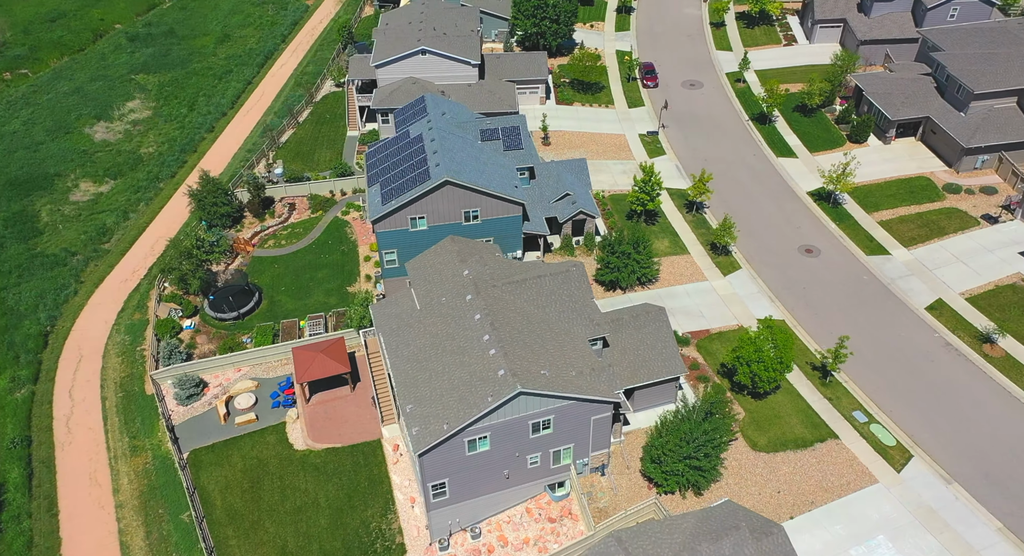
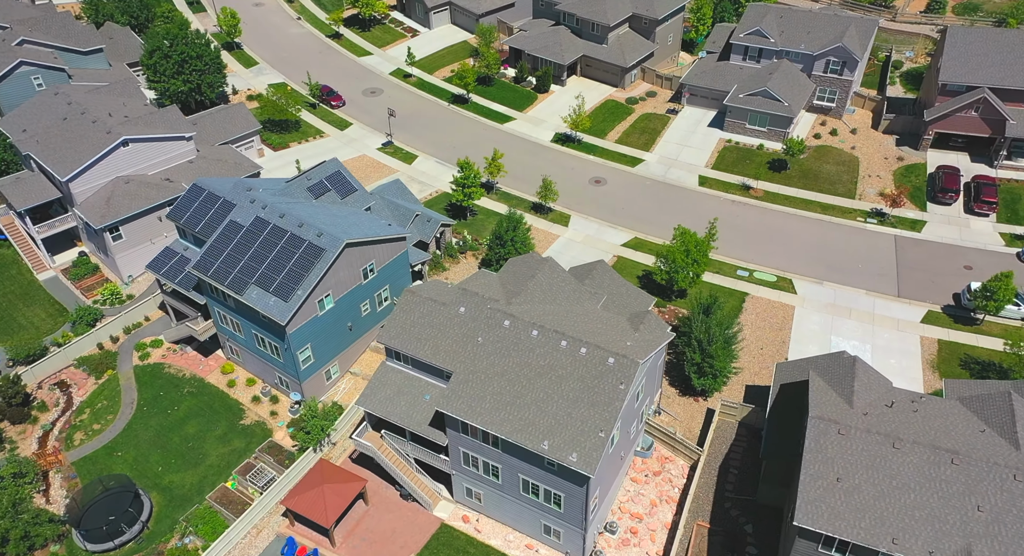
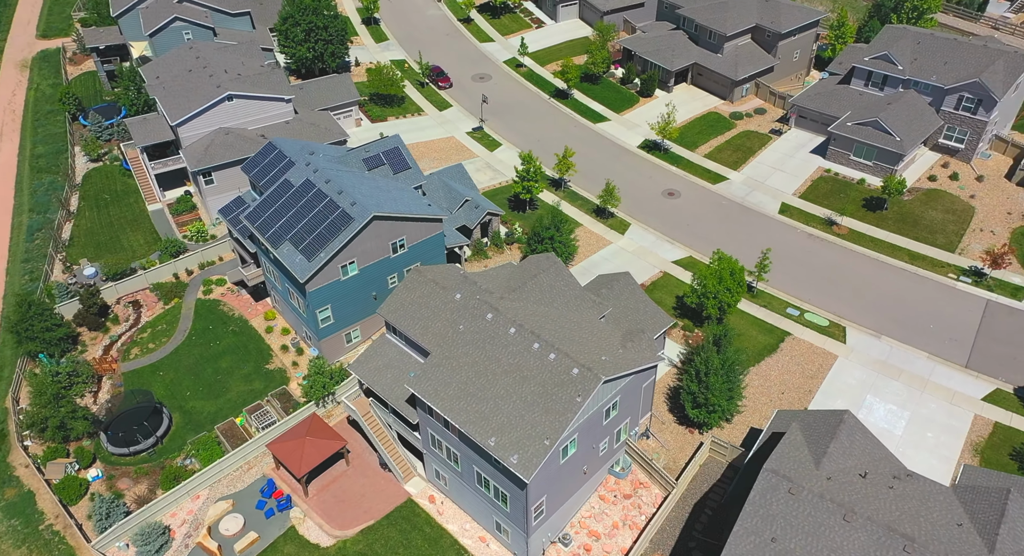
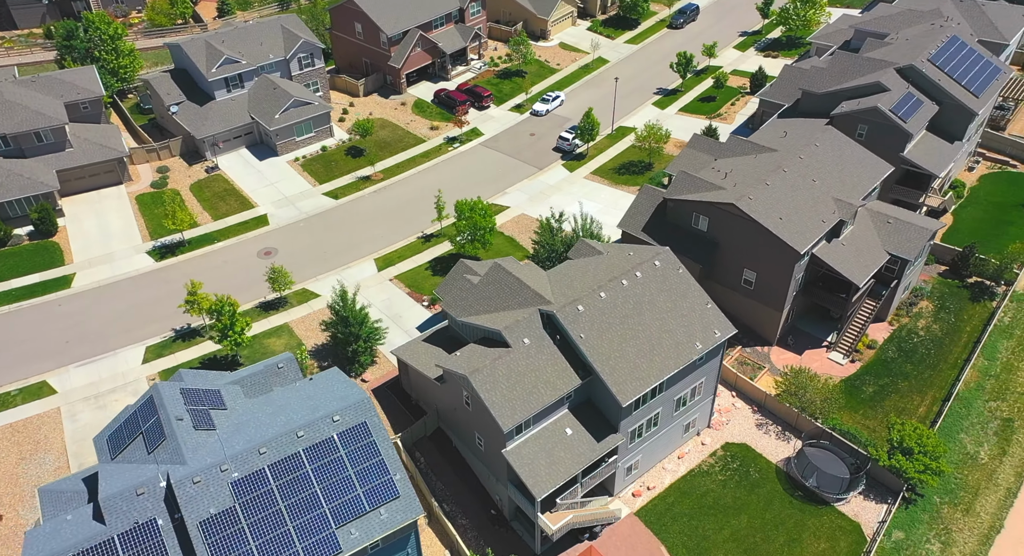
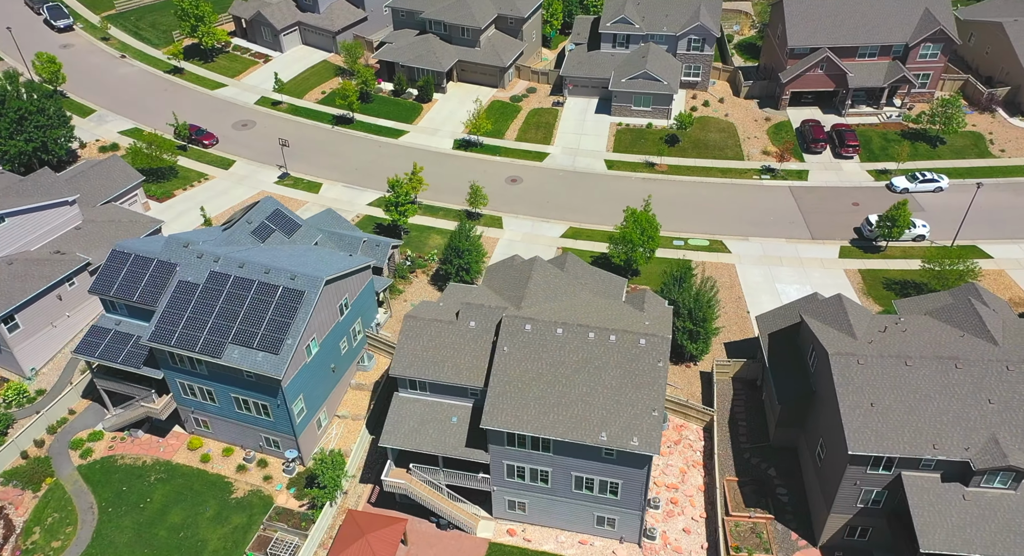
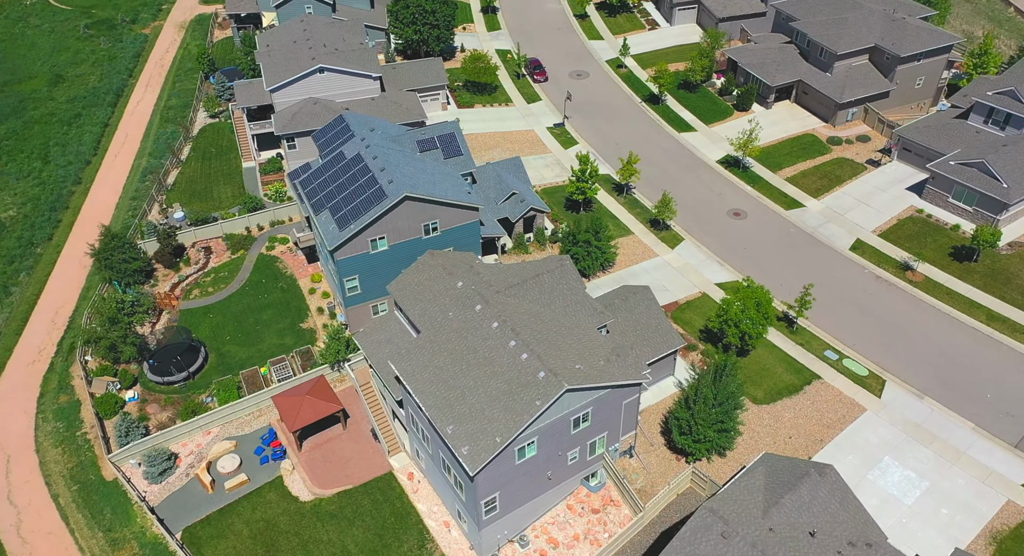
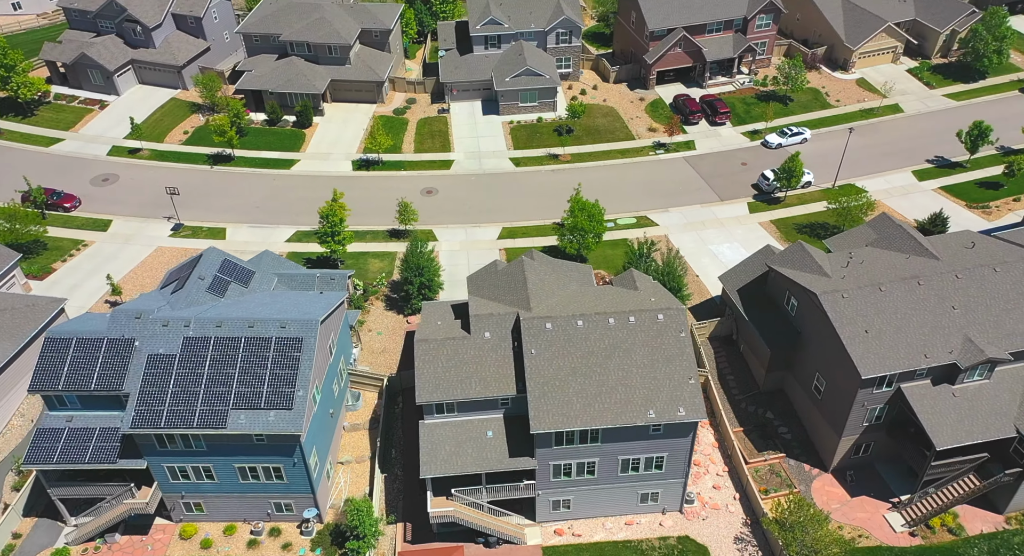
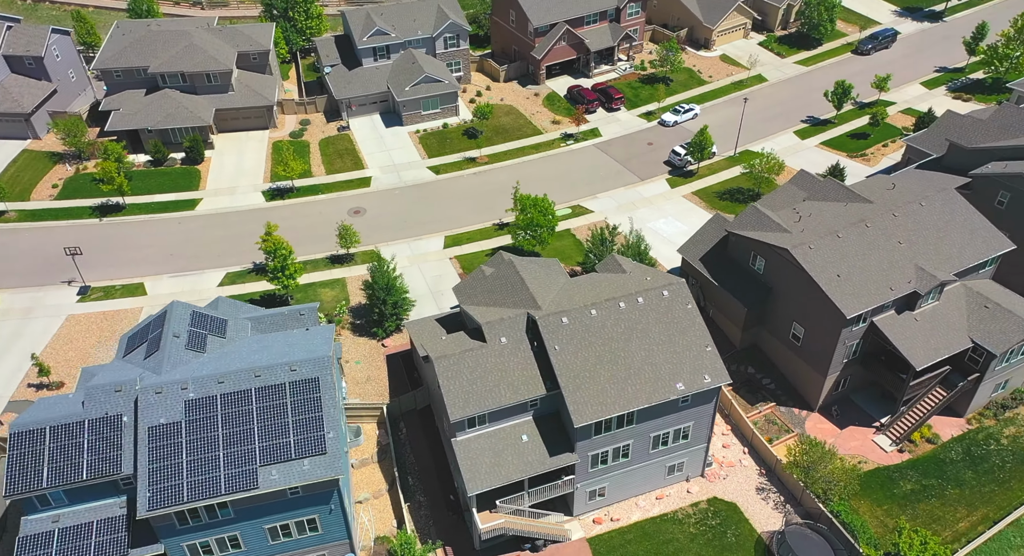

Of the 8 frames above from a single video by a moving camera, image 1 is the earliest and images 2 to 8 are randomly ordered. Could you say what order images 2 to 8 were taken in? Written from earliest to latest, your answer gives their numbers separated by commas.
6, 3, 2, 5, 7, 8, 4
